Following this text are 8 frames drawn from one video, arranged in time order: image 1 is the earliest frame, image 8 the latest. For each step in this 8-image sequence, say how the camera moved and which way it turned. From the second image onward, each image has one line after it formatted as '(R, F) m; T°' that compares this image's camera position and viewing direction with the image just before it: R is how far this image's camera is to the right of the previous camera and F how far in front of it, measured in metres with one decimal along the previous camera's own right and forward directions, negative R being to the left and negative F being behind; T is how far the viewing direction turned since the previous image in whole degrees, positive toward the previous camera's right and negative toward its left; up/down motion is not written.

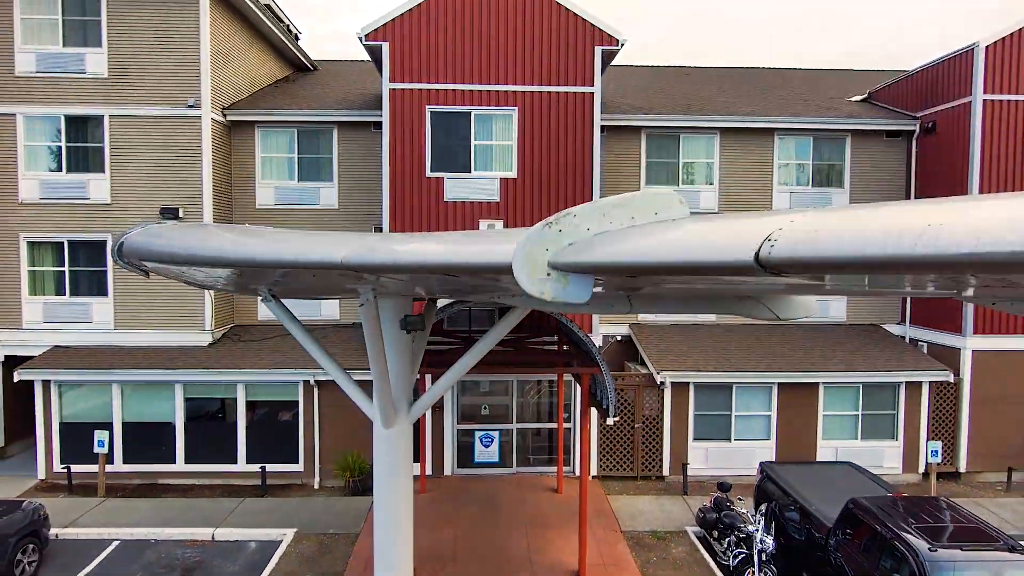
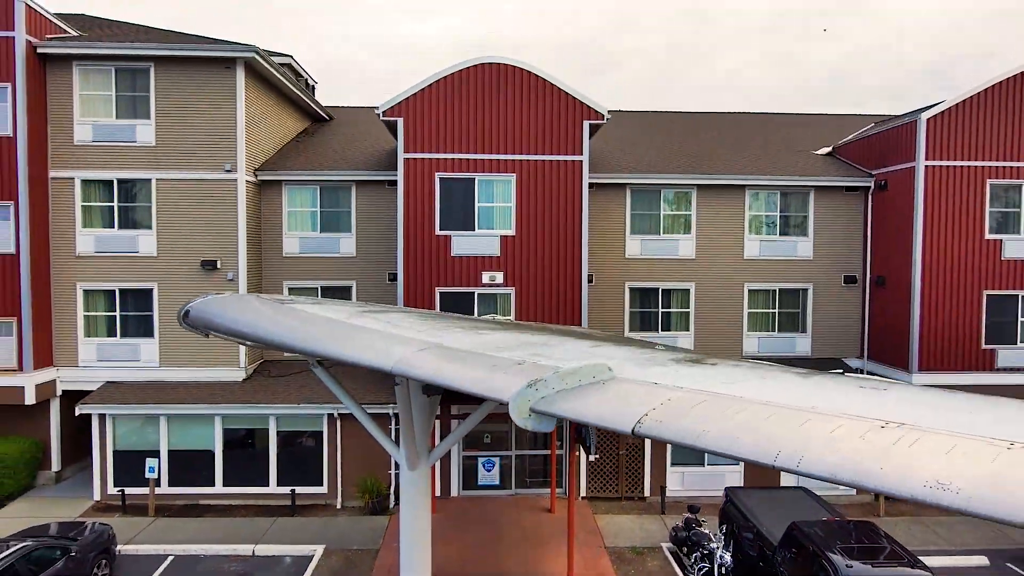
(0.0, -1.6) m; 0°
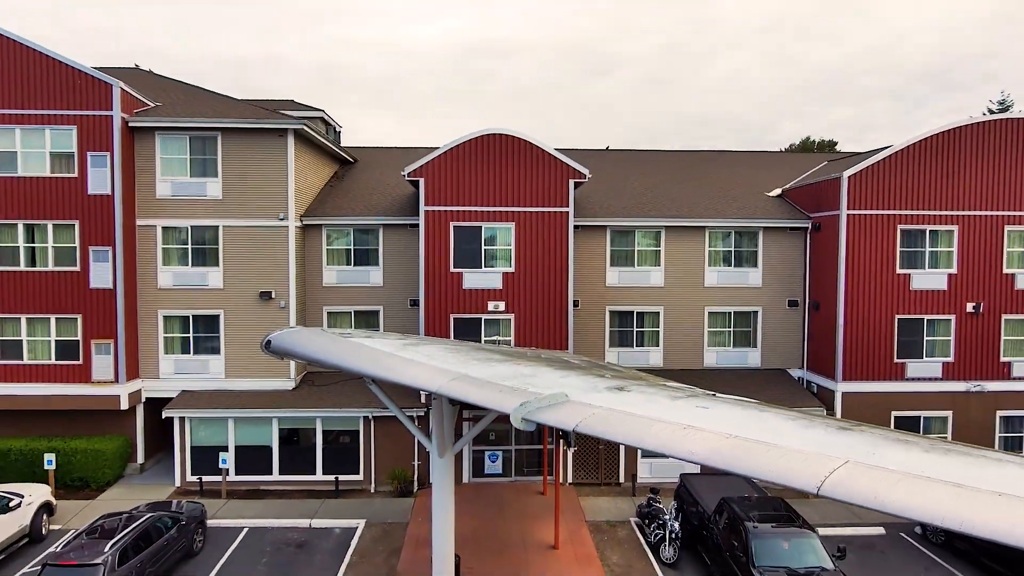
(0.0, -3.1) m; 0°
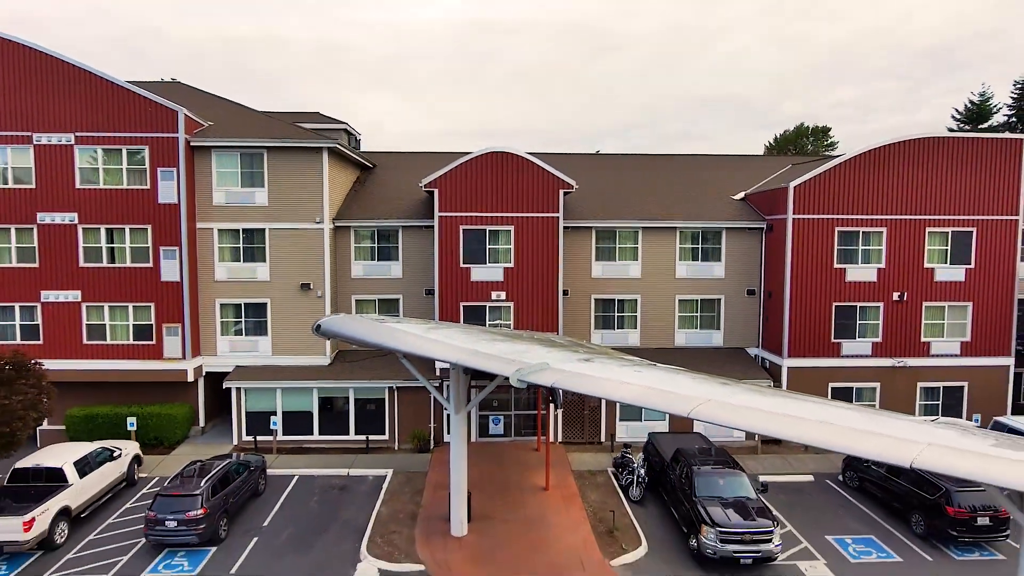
(0.0, -3.2) m; 0°
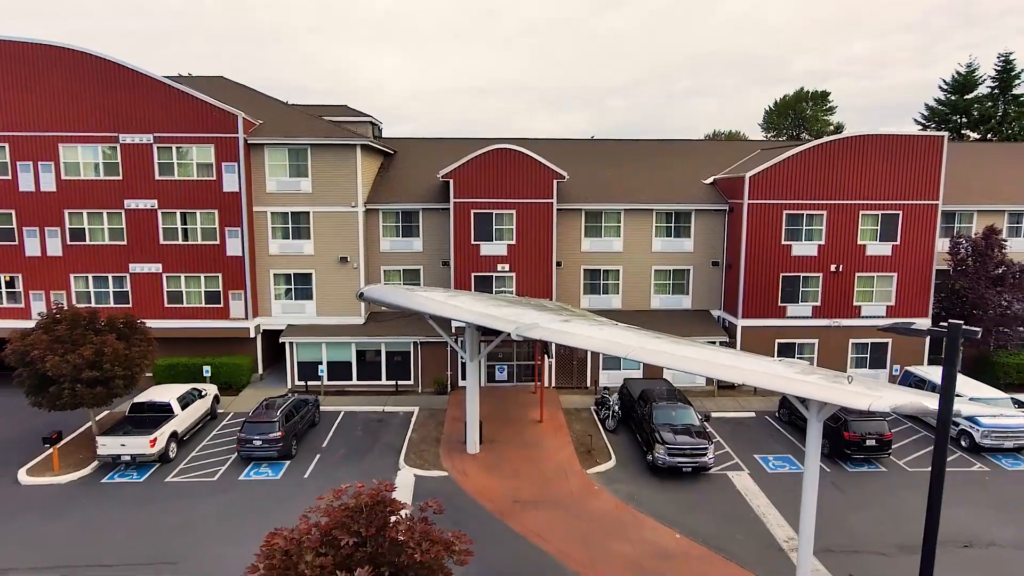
(+0.1, -4.1) m; 0°
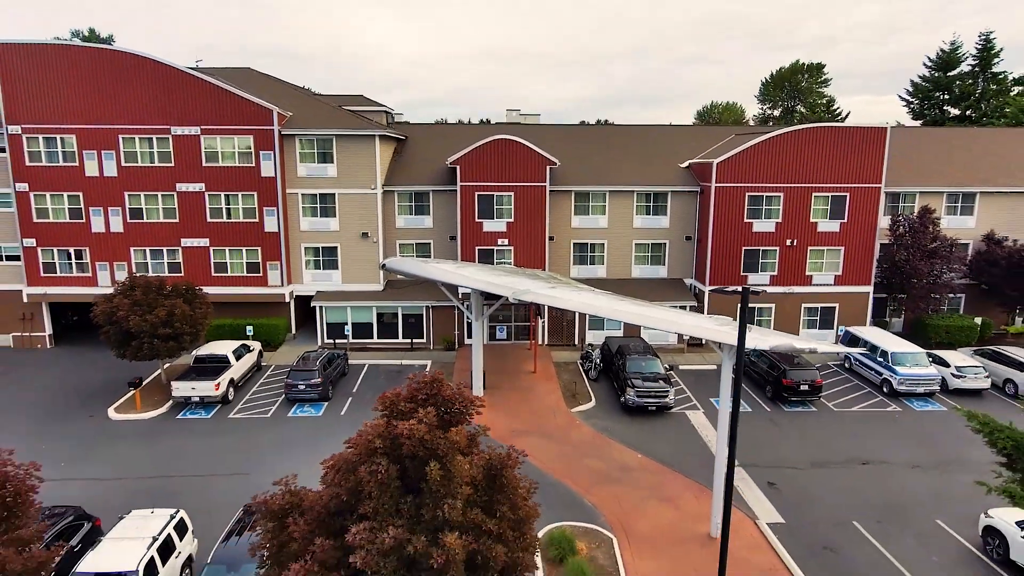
(+0.1, -3.7) m; 0°
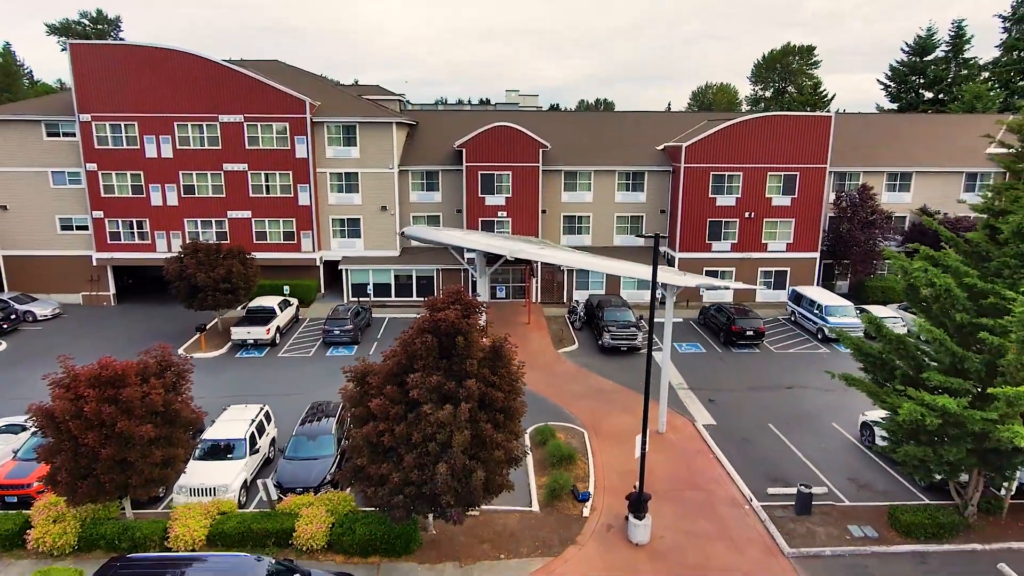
(+0.1, -4.6) m; 0°
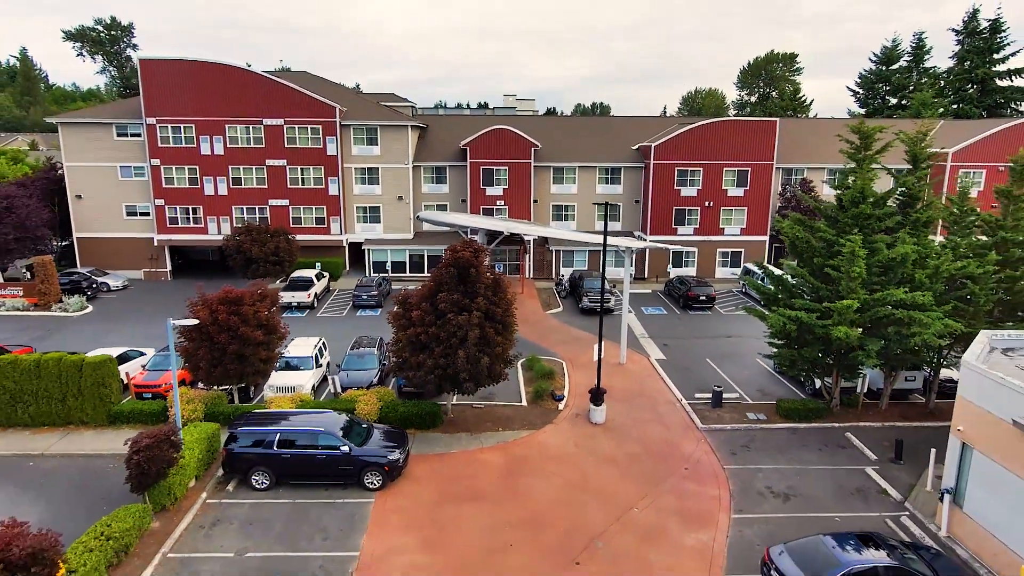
(+0.1, -5.8) m; 0°
